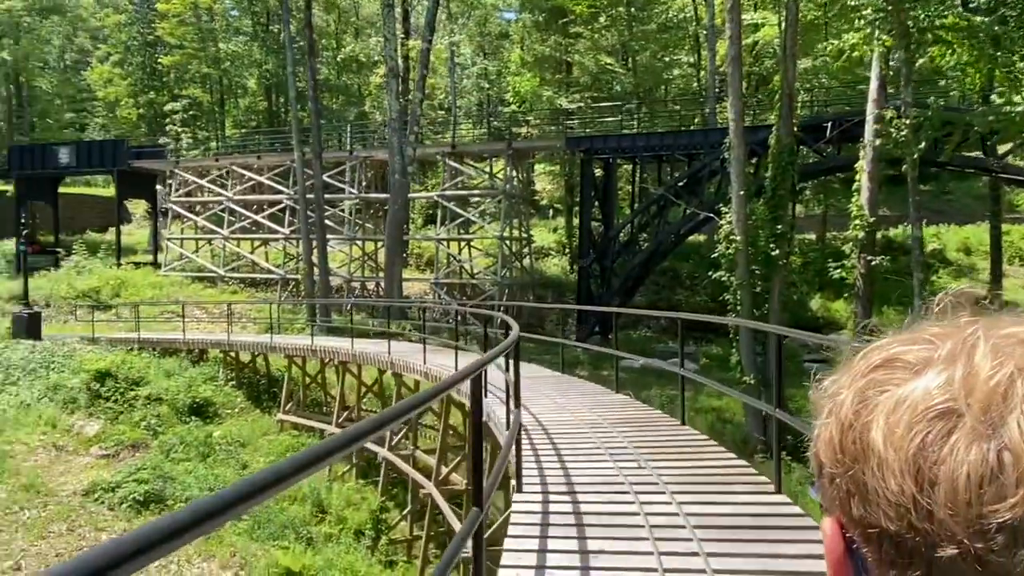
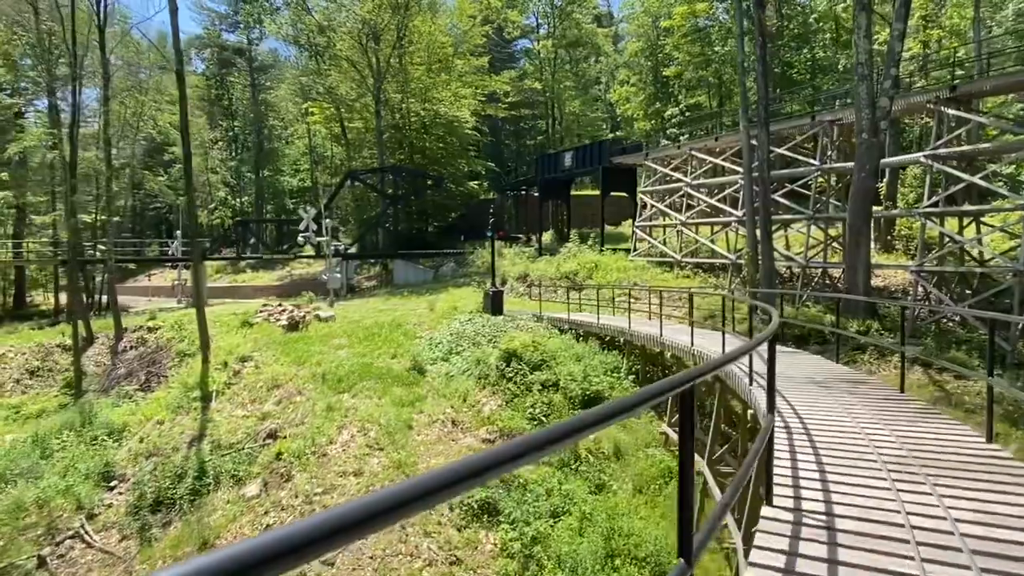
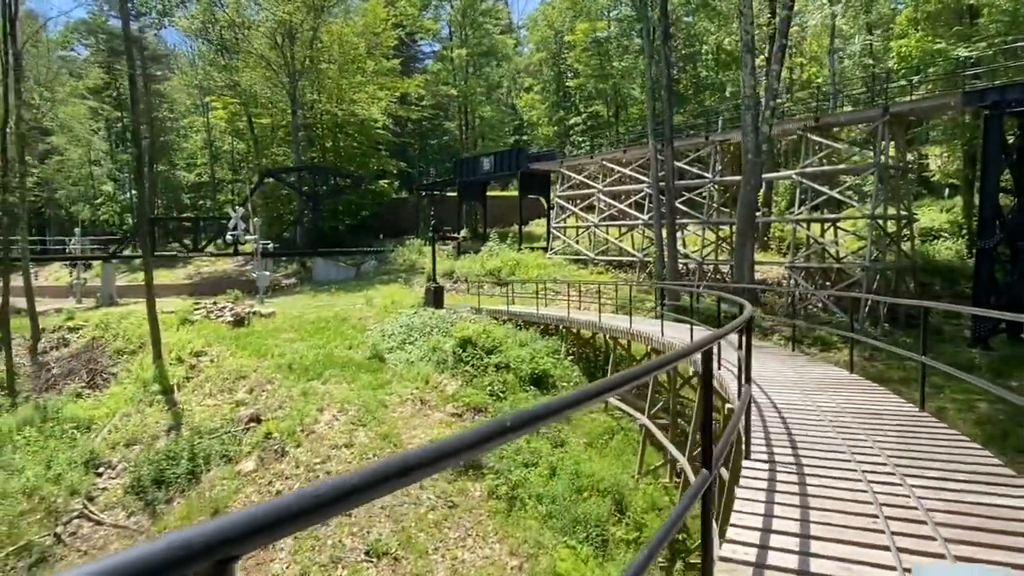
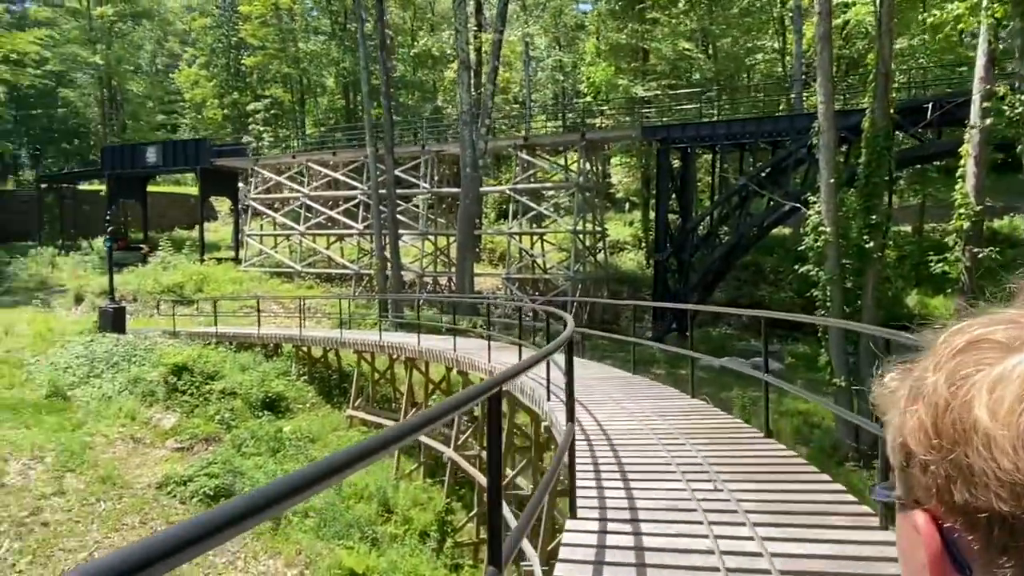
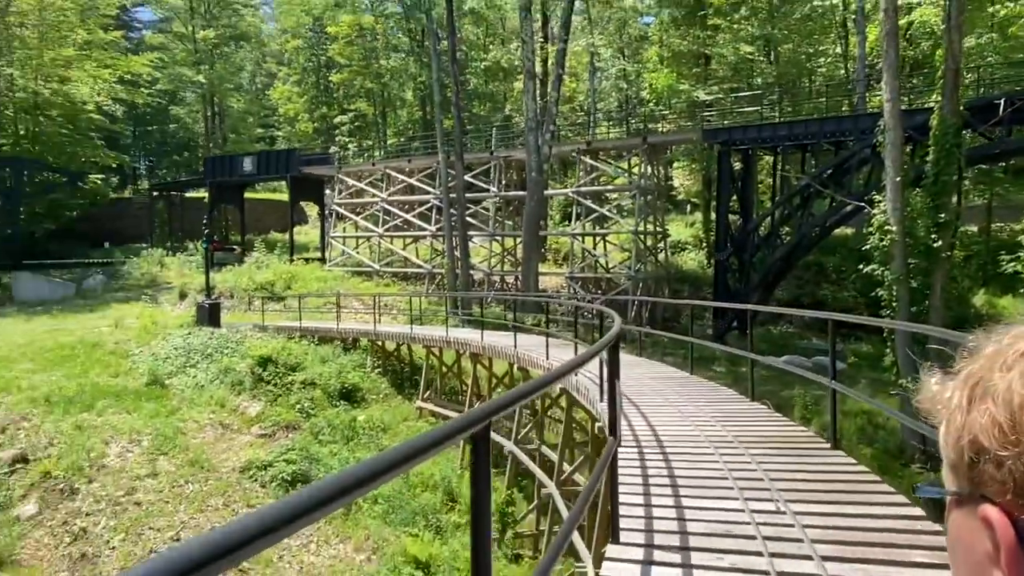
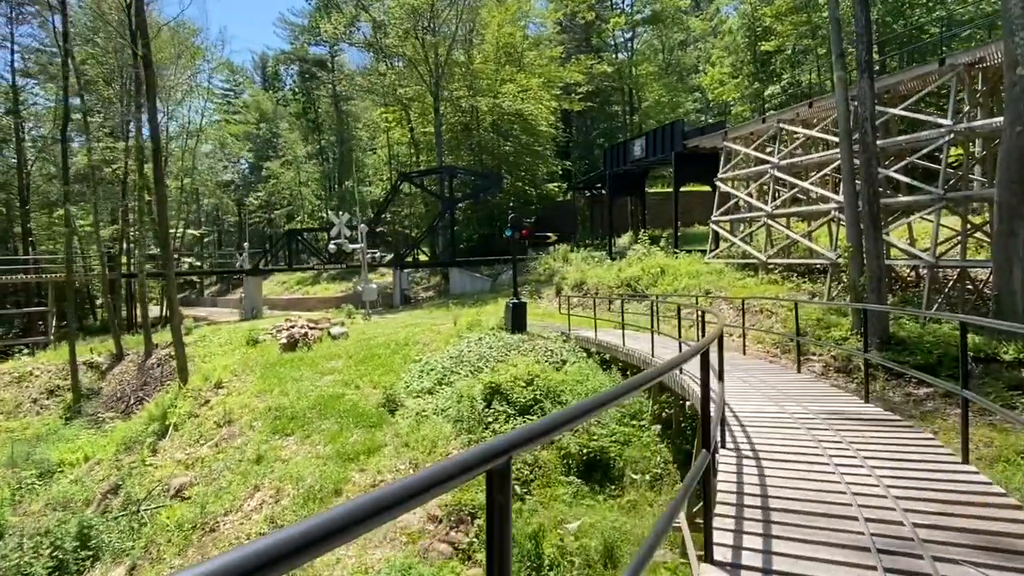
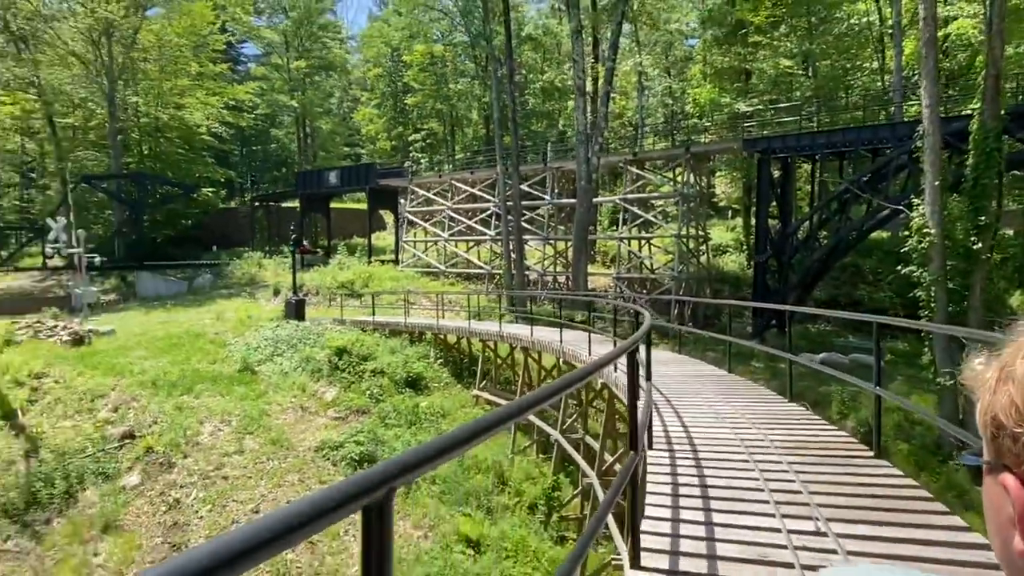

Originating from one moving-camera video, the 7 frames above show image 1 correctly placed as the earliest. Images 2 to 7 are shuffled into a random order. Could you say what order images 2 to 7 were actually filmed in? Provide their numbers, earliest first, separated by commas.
4, 5, 7, 3, 2, 6
